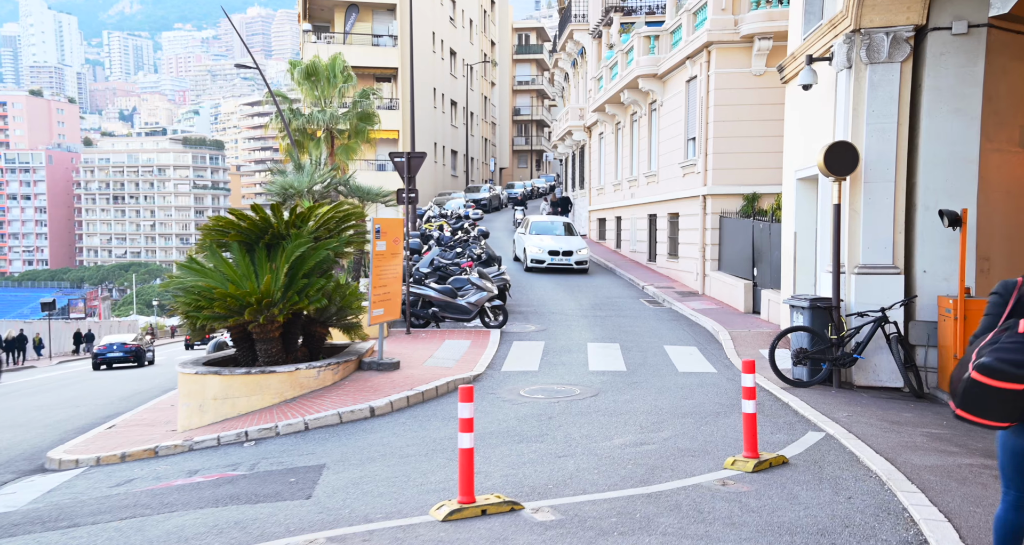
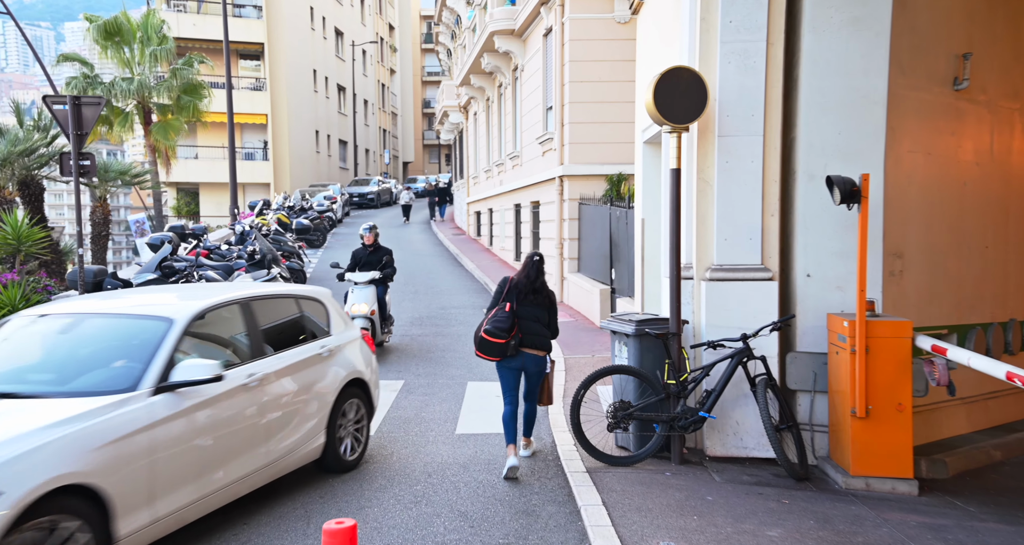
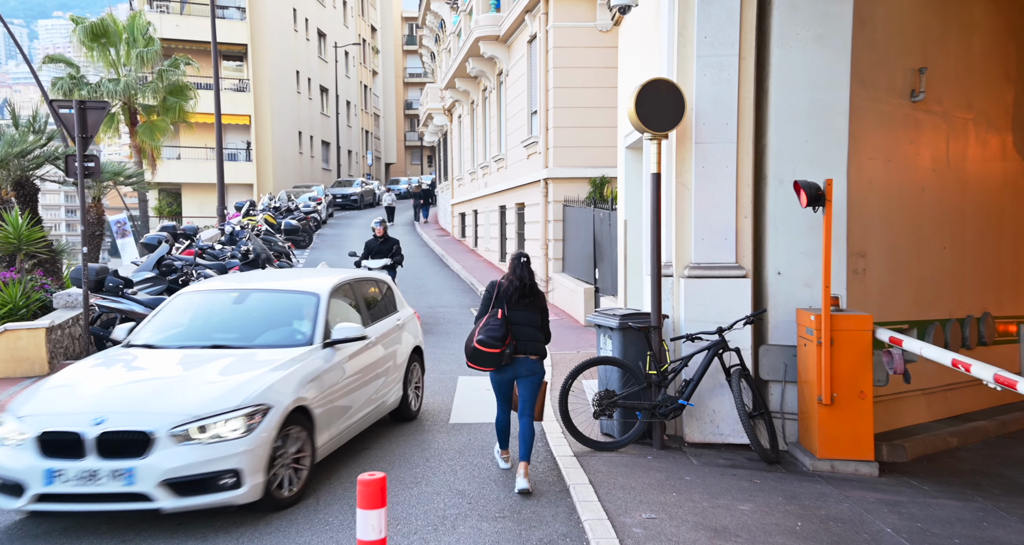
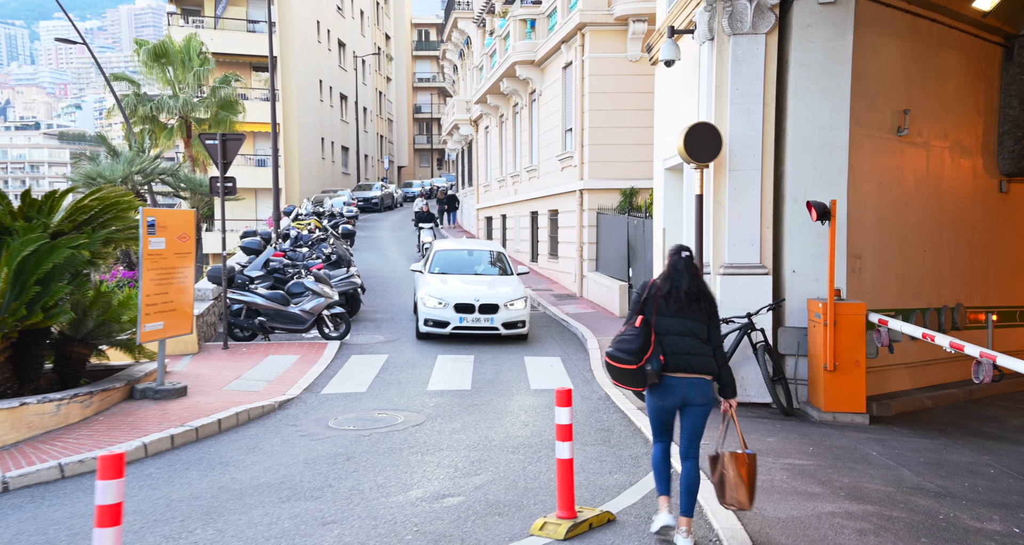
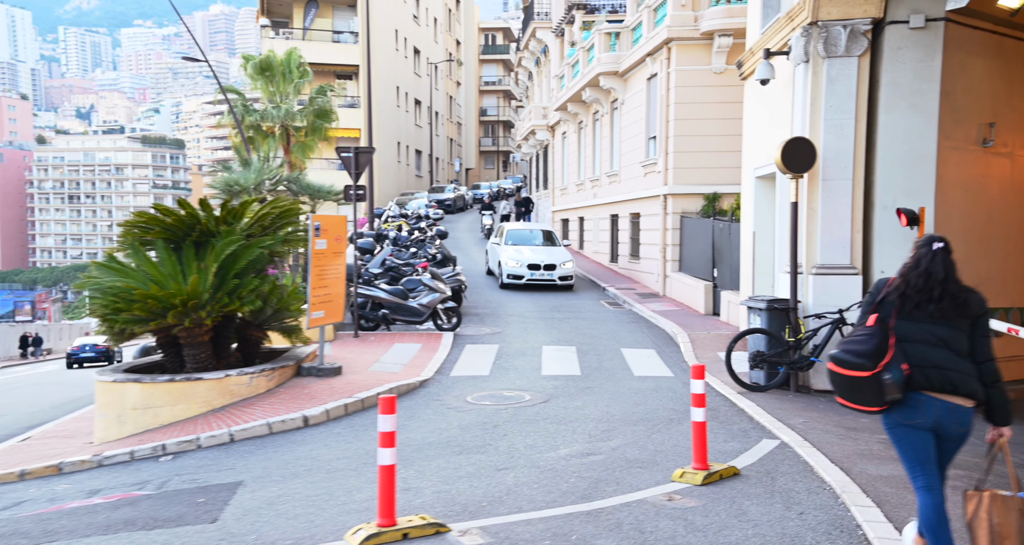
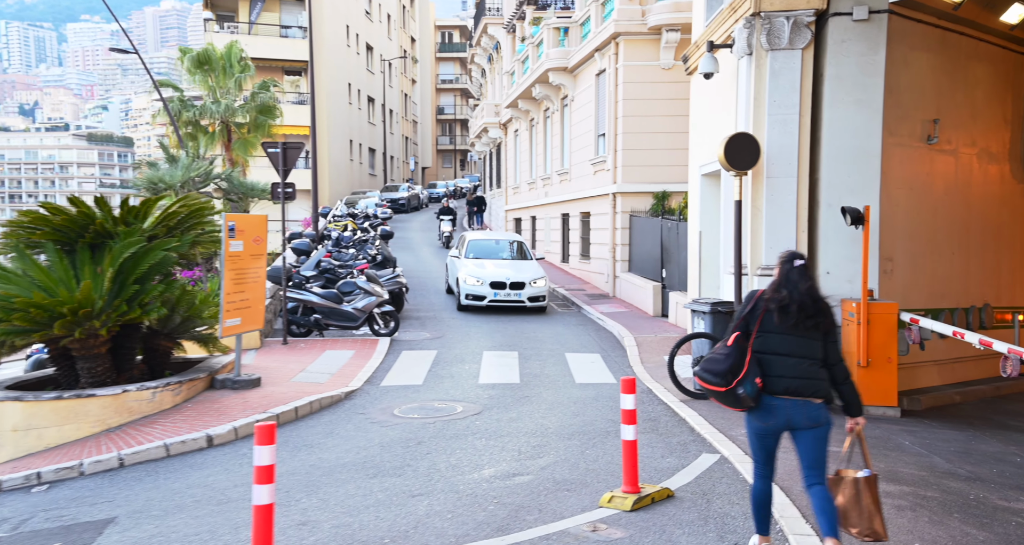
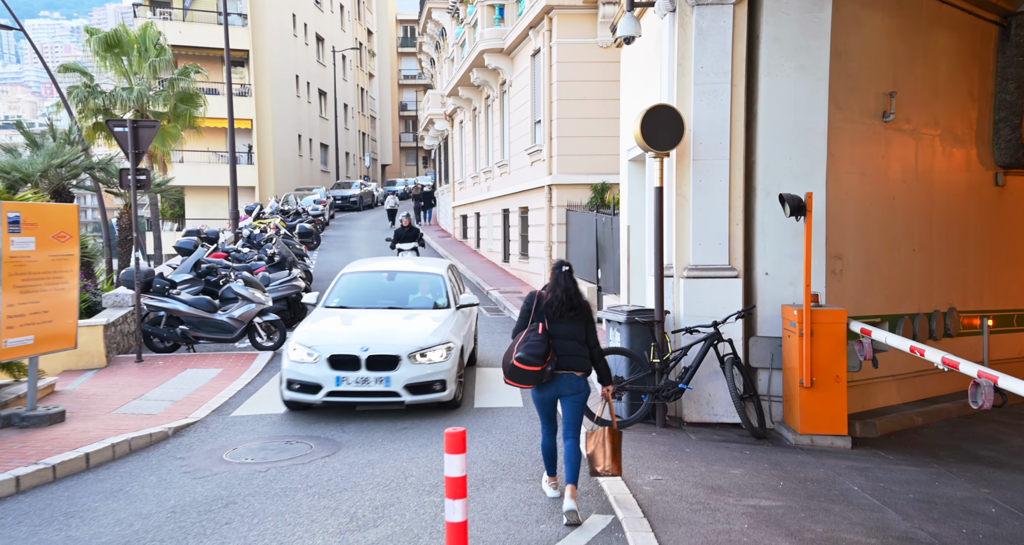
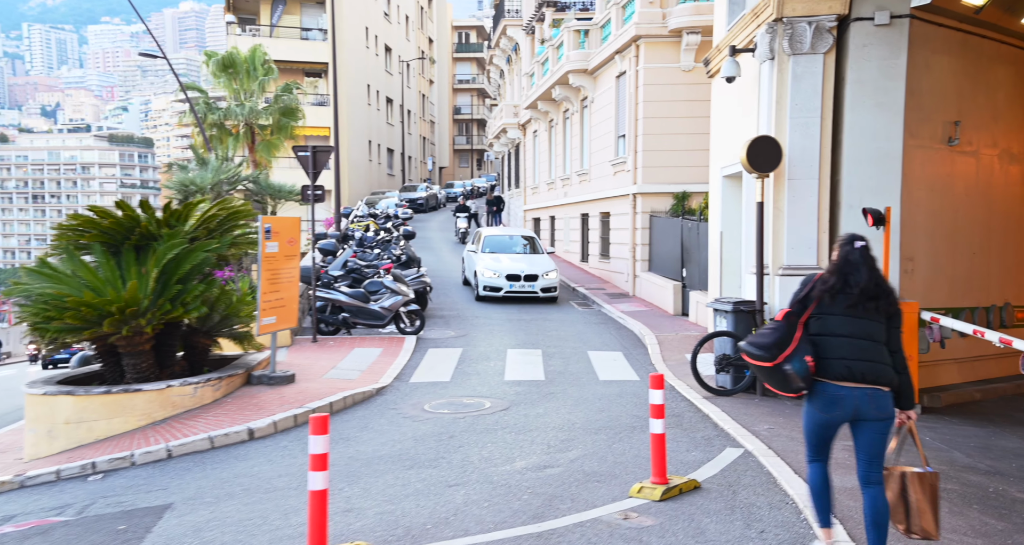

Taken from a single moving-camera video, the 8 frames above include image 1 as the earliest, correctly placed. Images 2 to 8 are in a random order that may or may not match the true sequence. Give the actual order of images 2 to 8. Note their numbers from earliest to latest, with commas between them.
5, 8, 6, 4, 7, 3, 2
